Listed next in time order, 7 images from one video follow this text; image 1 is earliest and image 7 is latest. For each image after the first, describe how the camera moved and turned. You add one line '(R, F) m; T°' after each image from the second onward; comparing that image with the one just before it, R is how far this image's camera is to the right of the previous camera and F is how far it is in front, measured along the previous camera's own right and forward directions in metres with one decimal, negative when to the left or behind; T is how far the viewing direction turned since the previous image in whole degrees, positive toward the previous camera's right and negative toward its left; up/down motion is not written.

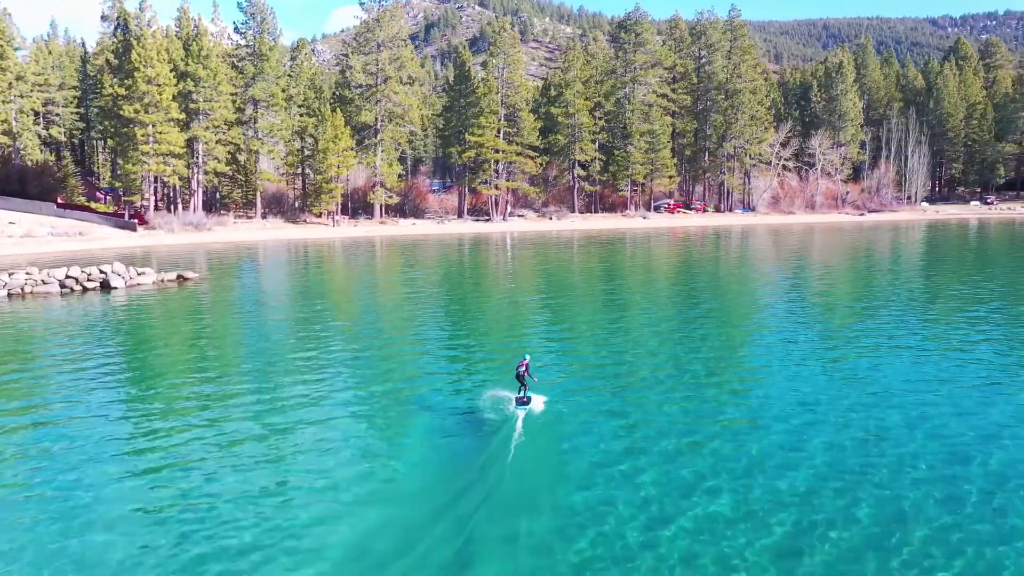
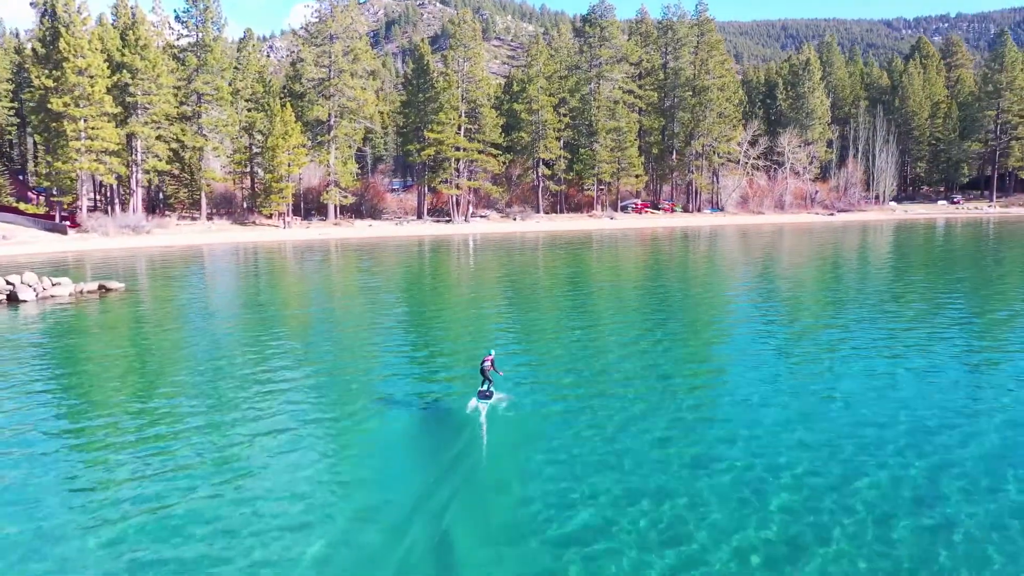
(+0.1, +1.9) m; +3°
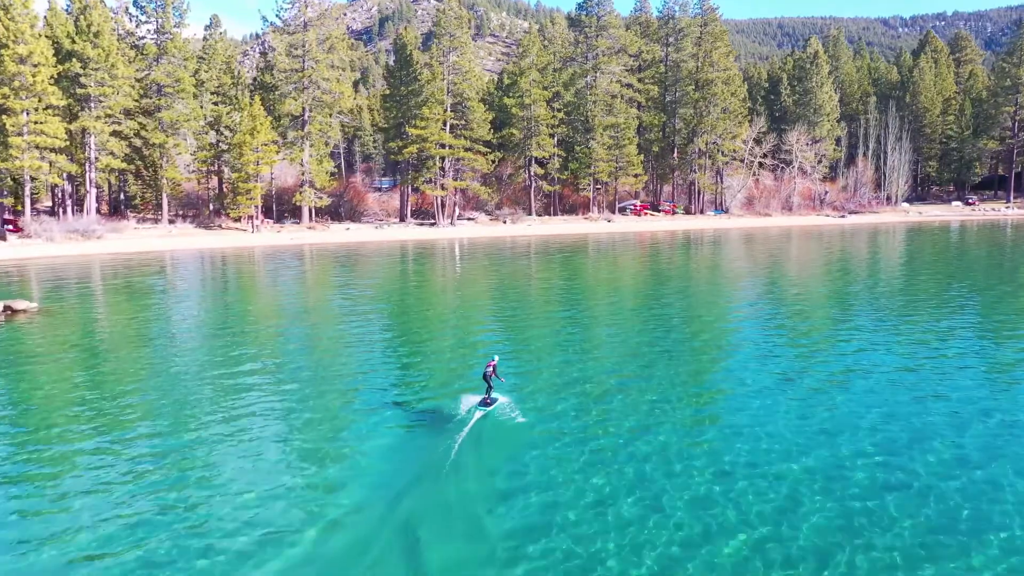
(+0.3, +3.1) m; 0°
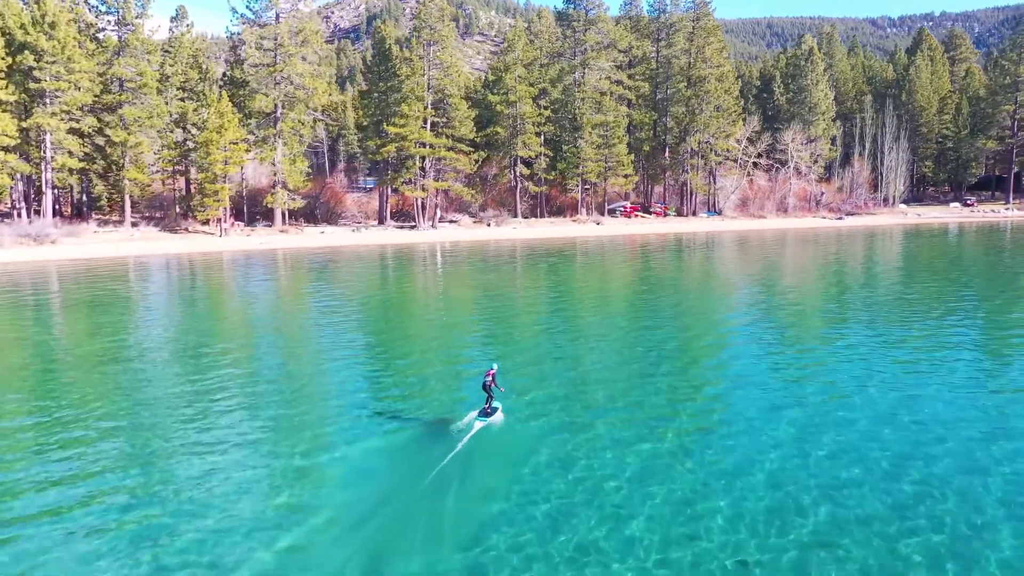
(+0.2, +1.9) m; +1°
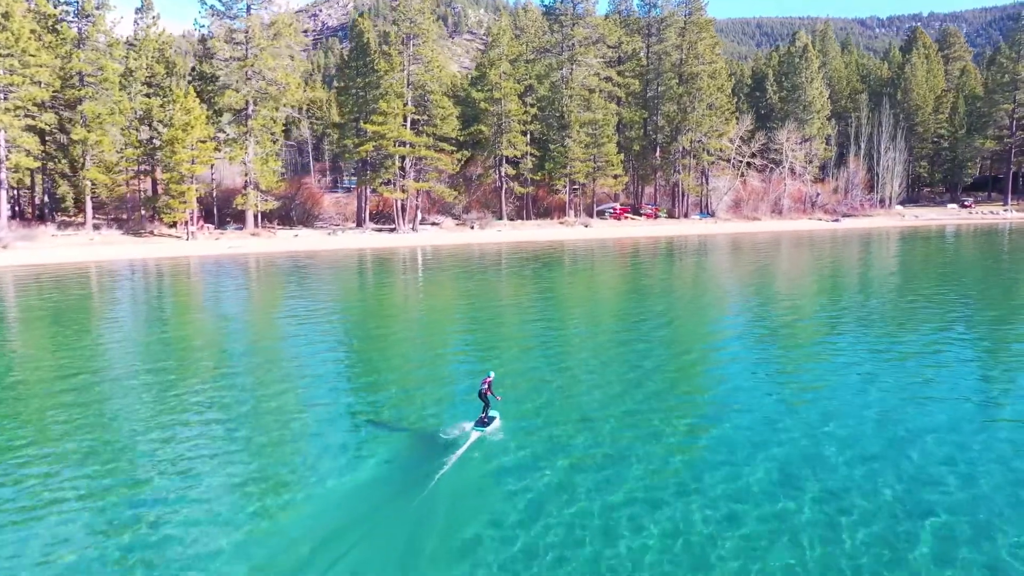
(+0.2, +1.7) m; +1°
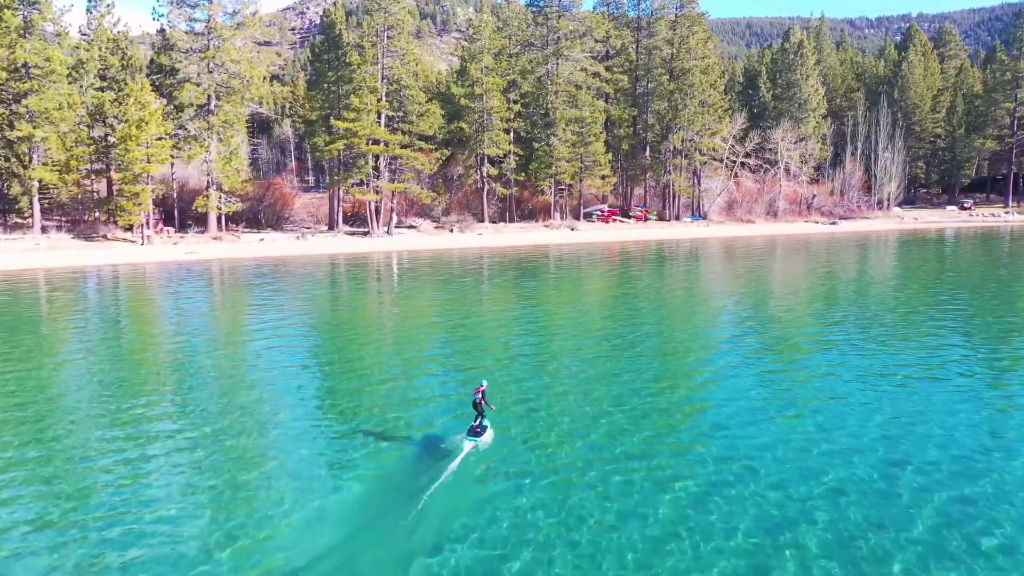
(+0.4, +2.1) m; +1°
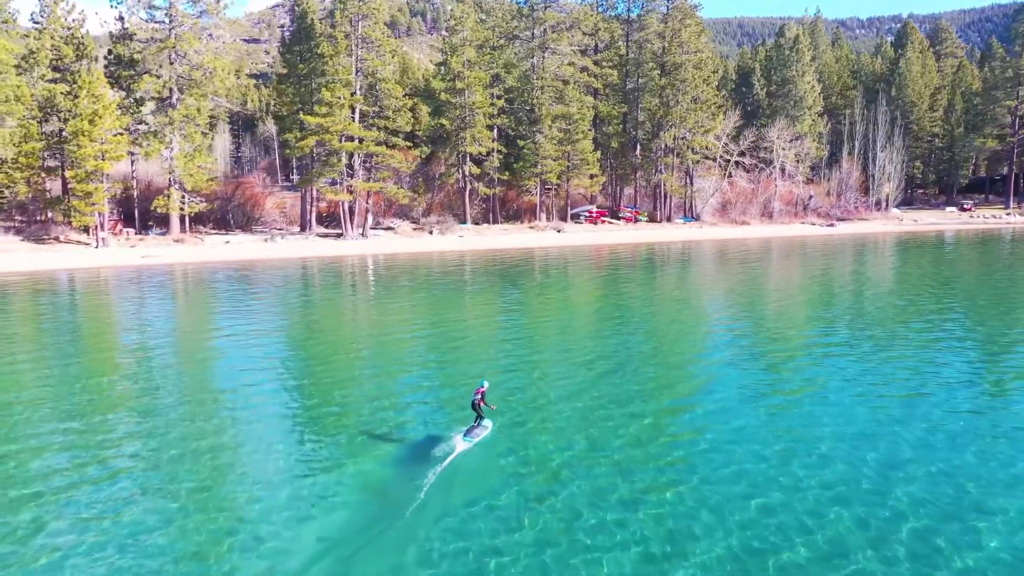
(+0.4, +1.8) m; +1°
